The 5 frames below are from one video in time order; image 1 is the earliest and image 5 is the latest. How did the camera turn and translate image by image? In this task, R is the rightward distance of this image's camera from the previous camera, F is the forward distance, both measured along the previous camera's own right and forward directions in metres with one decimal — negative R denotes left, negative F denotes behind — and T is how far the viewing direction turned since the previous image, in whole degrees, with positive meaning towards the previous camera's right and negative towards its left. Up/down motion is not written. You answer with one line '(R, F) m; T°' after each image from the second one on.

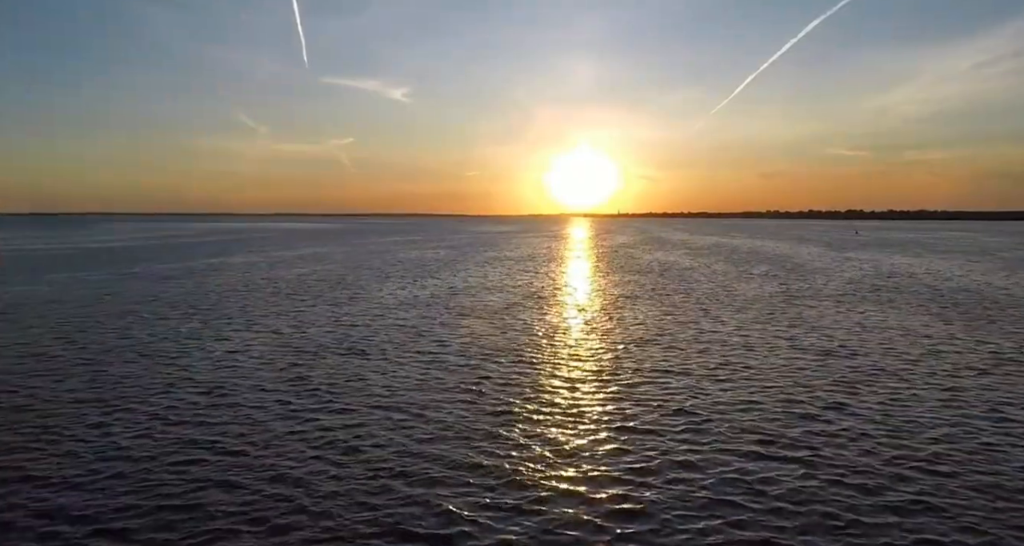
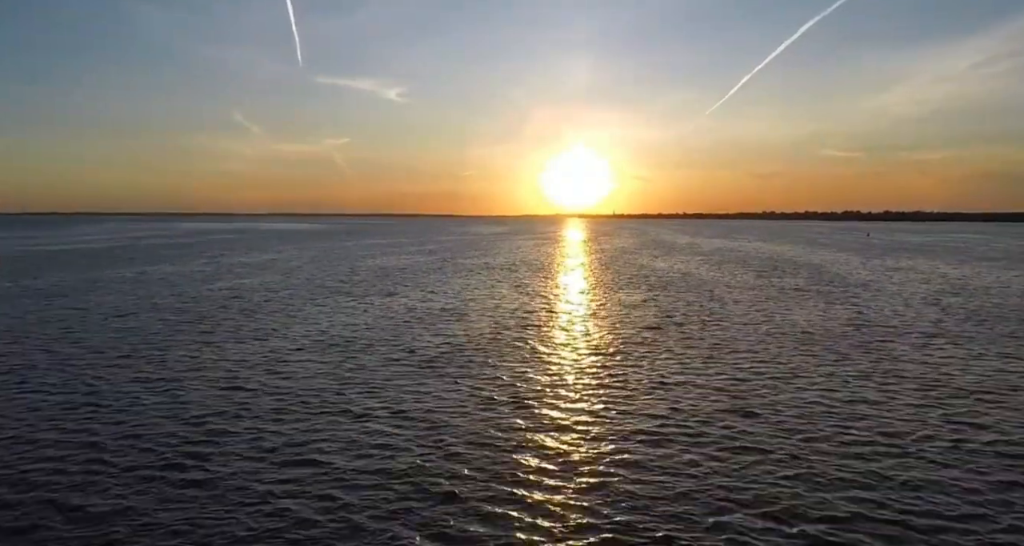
(+0.9, +10.1) m; 0°
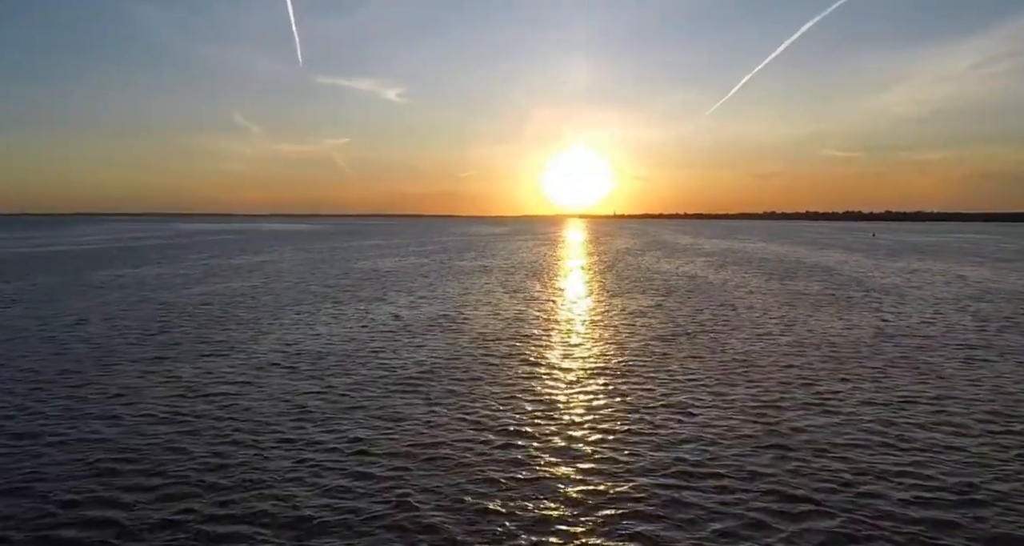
(+0.1, +2.8) m; 0°
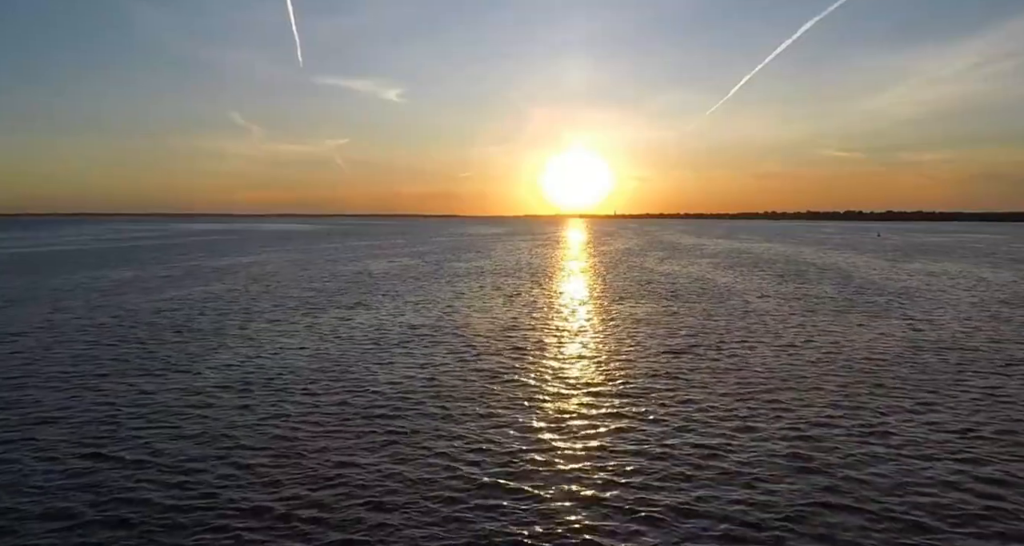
(+0.3, +2.9) m; 0°
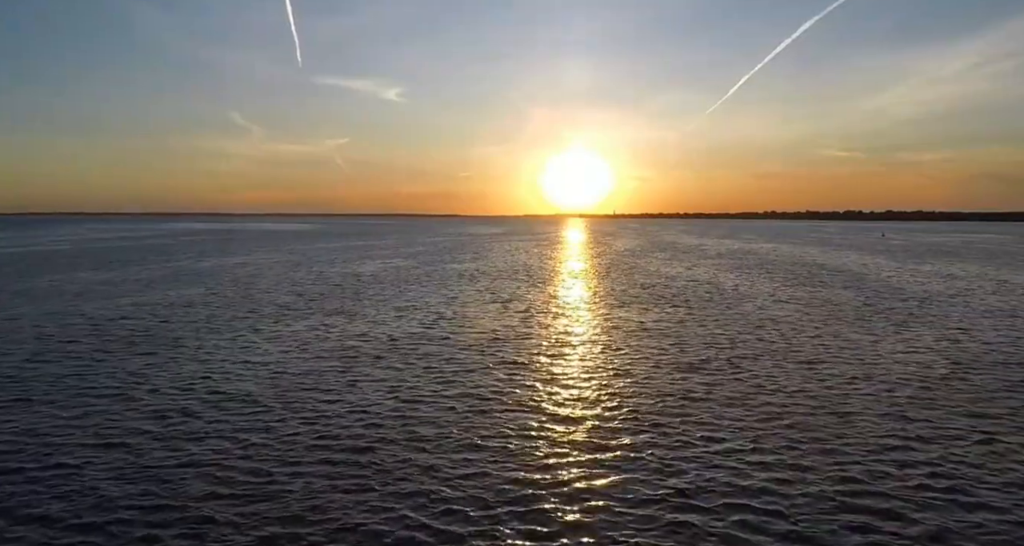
(+0.2, +2.6) m; 0°
